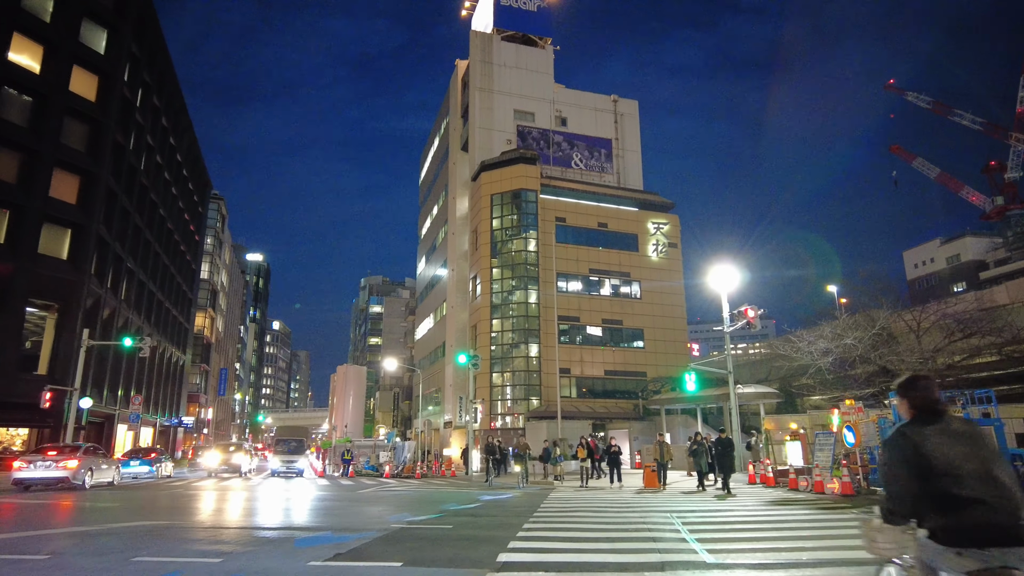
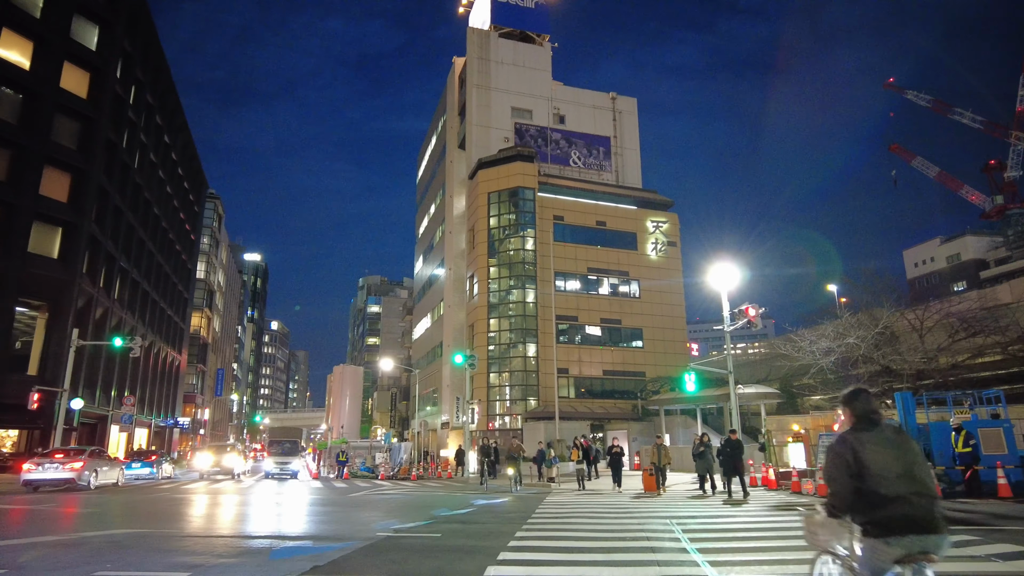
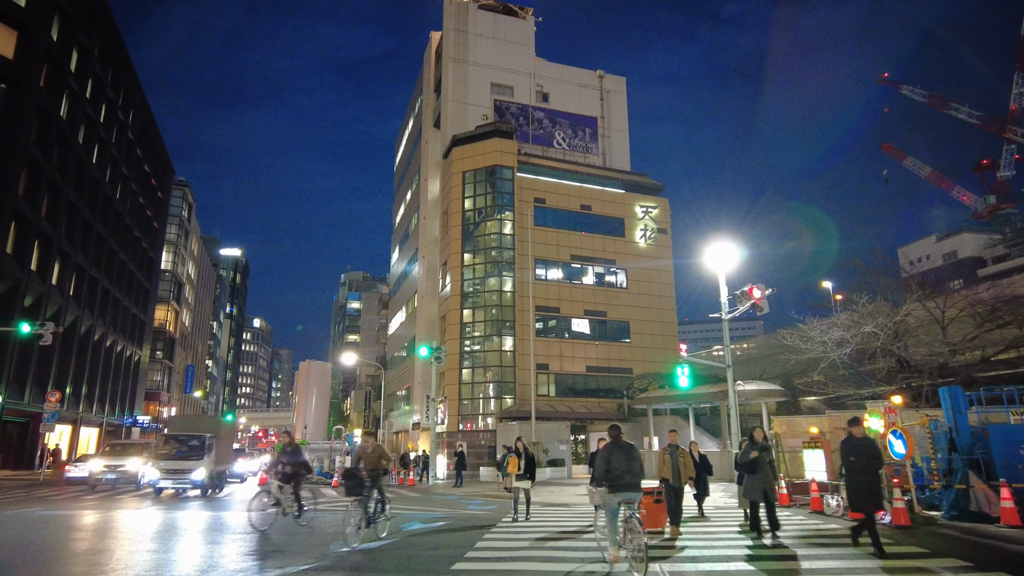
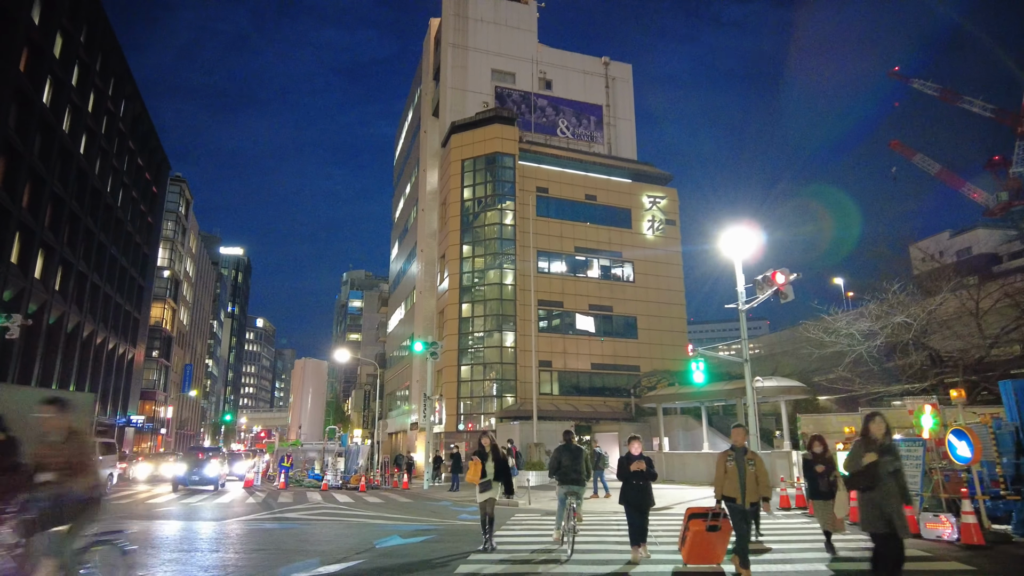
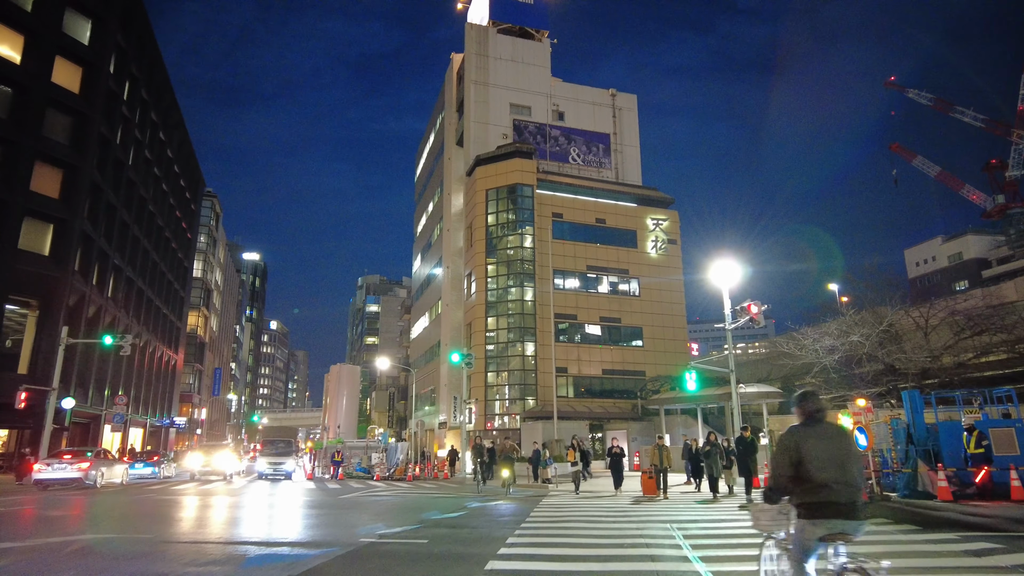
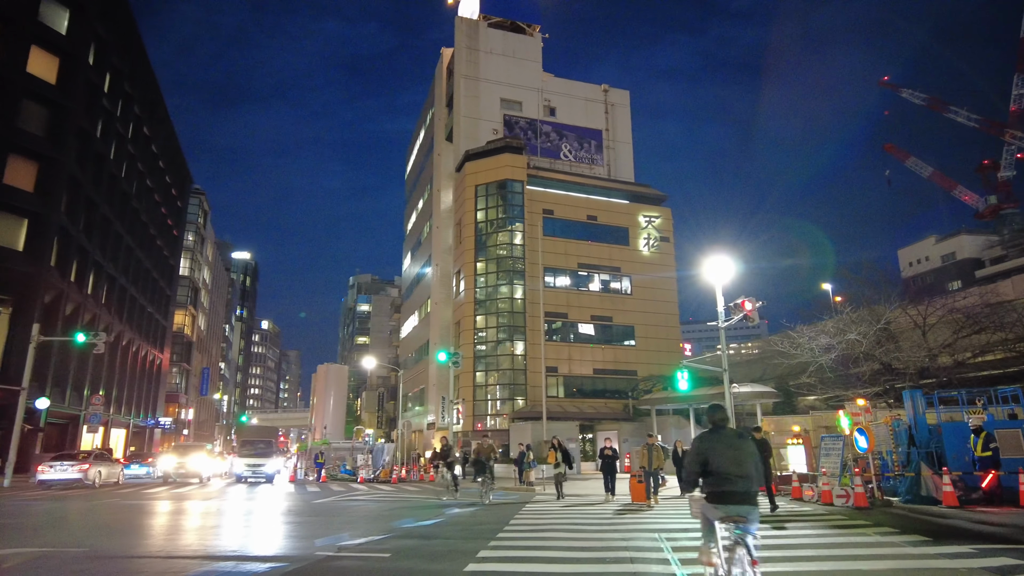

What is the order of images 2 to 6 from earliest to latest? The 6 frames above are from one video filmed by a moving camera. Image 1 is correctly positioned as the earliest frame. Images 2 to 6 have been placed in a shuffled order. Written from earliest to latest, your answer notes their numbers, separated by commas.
2, 5, 6, 3, 4
